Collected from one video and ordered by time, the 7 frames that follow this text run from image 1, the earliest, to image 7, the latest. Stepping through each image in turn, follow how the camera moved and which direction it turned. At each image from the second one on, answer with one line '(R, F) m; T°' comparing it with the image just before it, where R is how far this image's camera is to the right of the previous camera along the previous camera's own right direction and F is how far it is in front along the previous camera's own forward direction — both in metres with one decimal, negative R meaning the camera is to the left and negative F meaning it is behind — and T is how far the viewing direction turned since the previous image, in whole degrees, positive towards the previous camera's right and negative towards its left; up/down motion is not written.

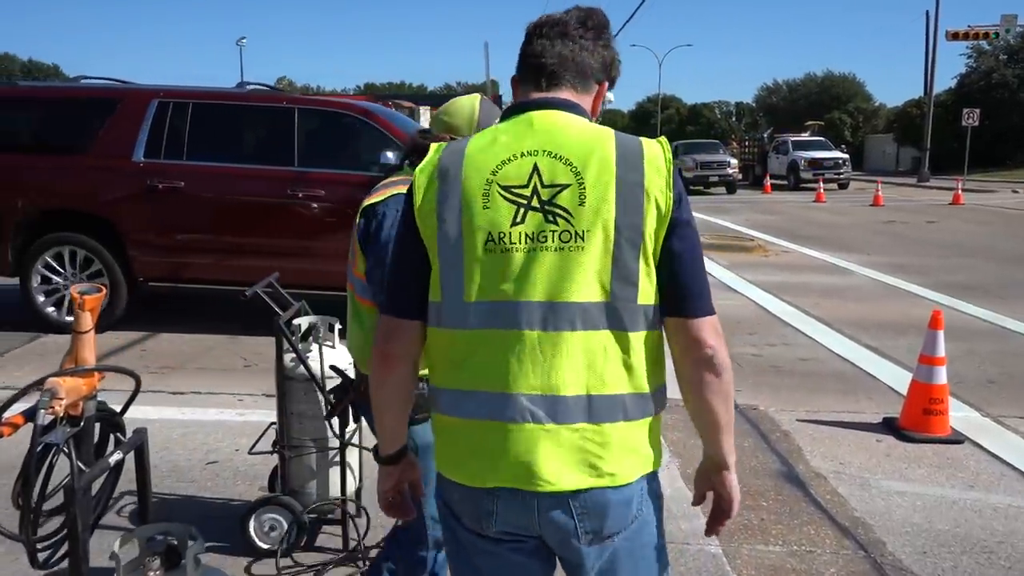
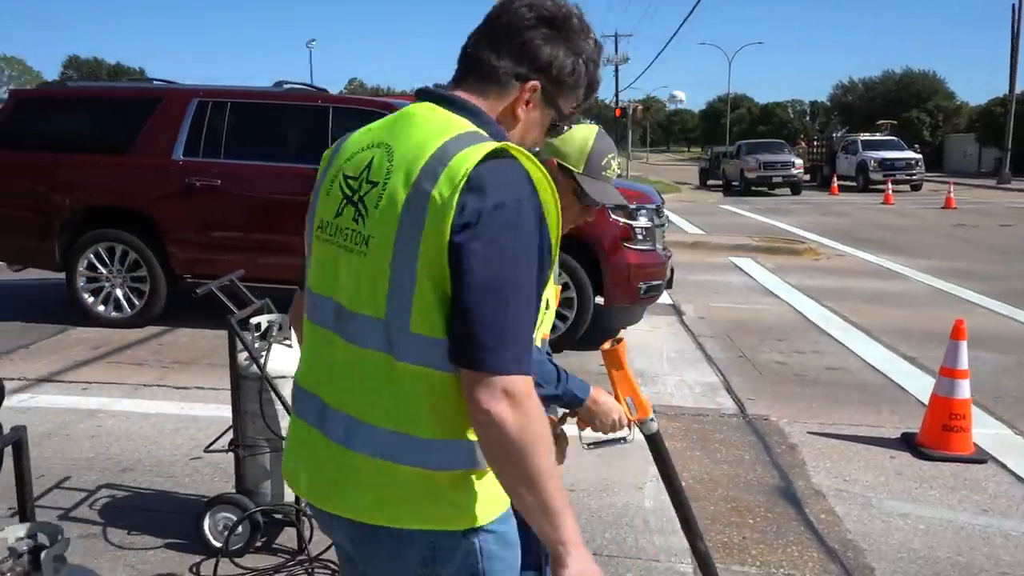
(+0.4, +0.1) m; -5°
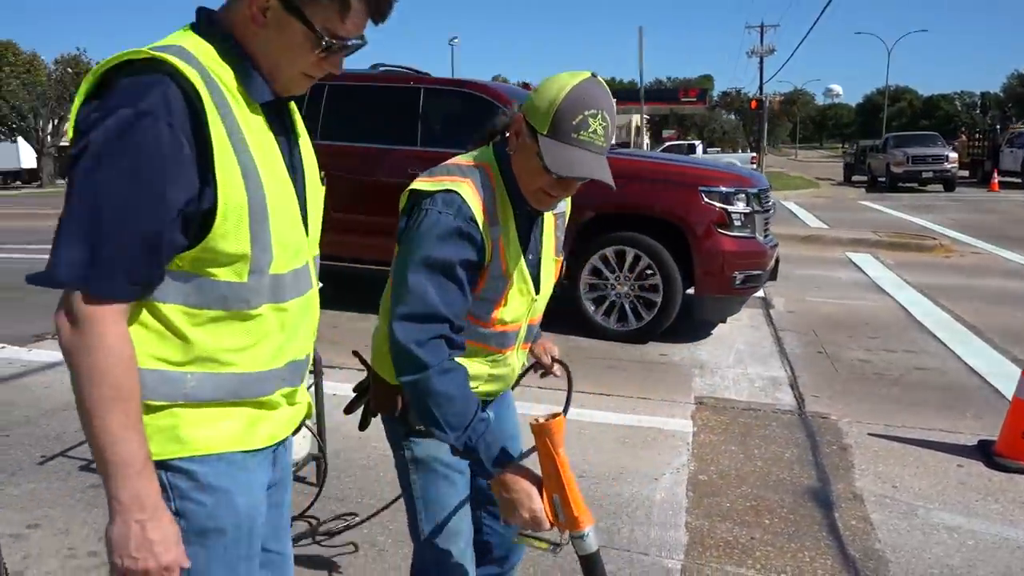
(+0.6, +0.2) m; -10°
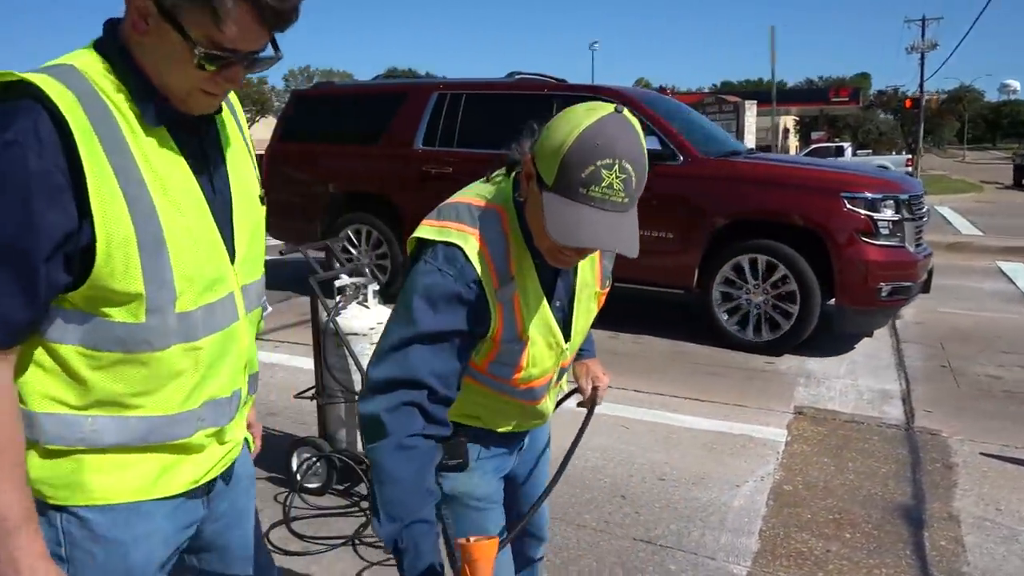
(+0.3, -0.1) m; -10°
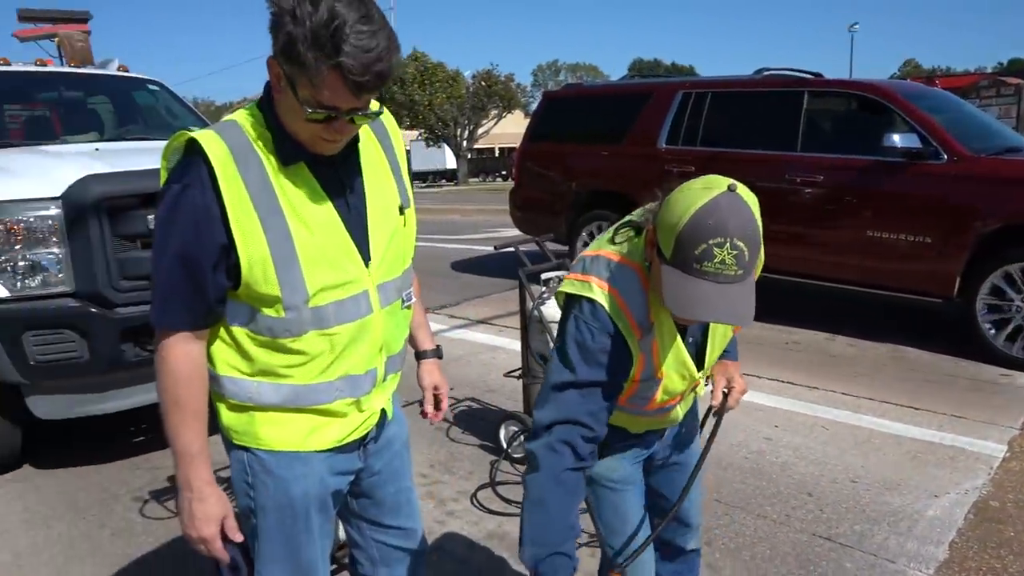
(+0.2, -0.3) m; -16°
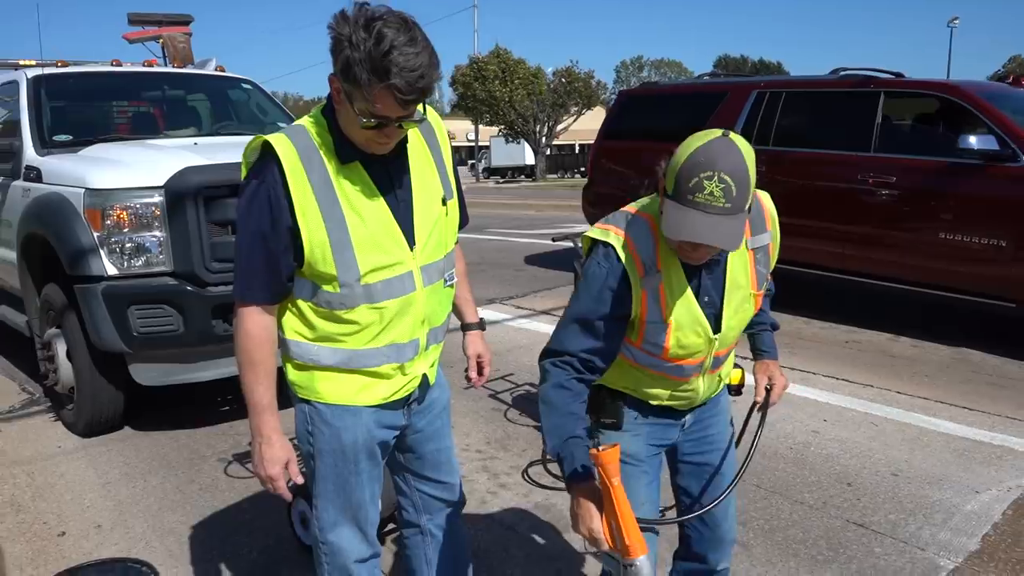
(+0.1, -0.3) m; -5°
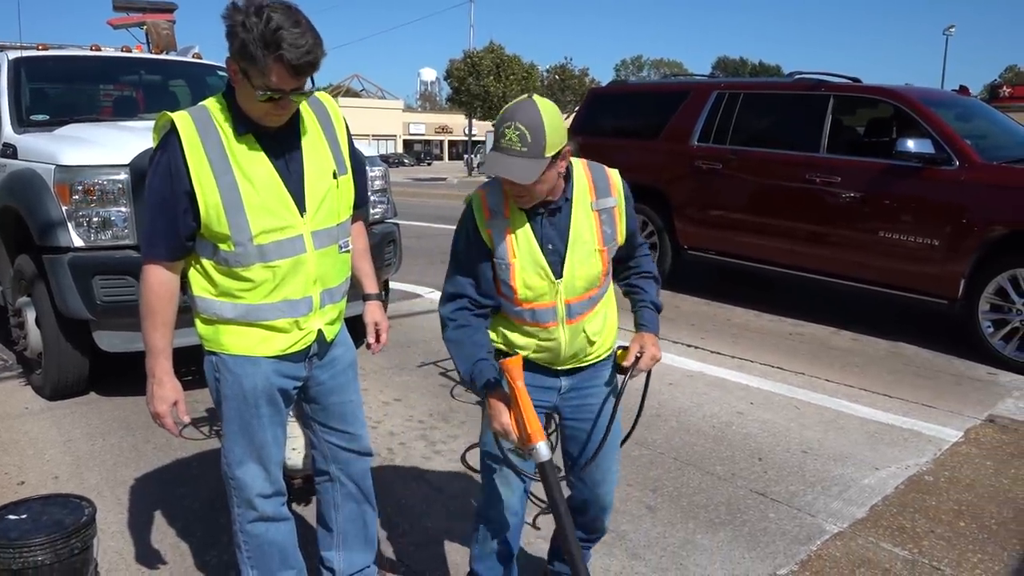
(+0.3, -0.3) m; 0°
